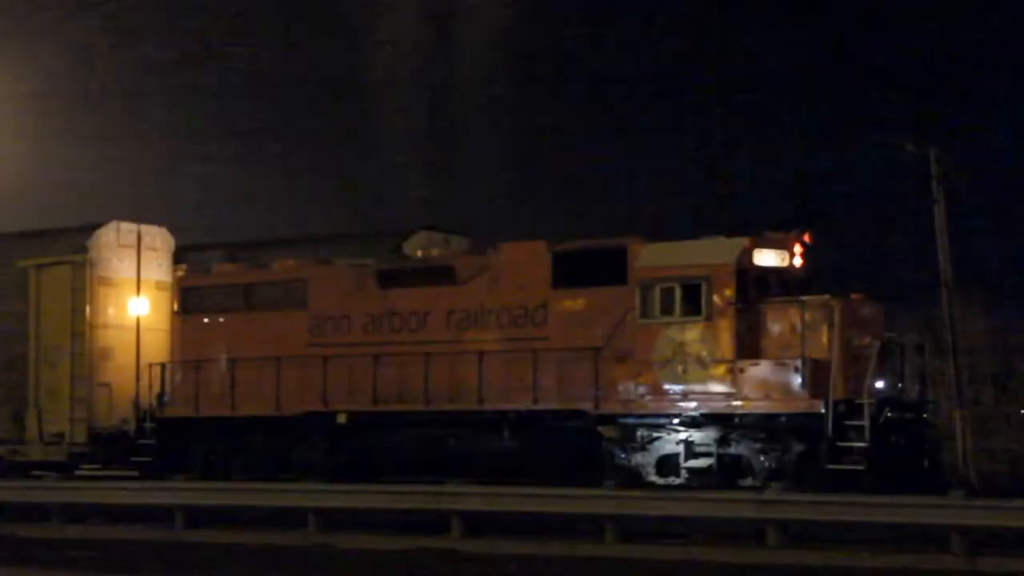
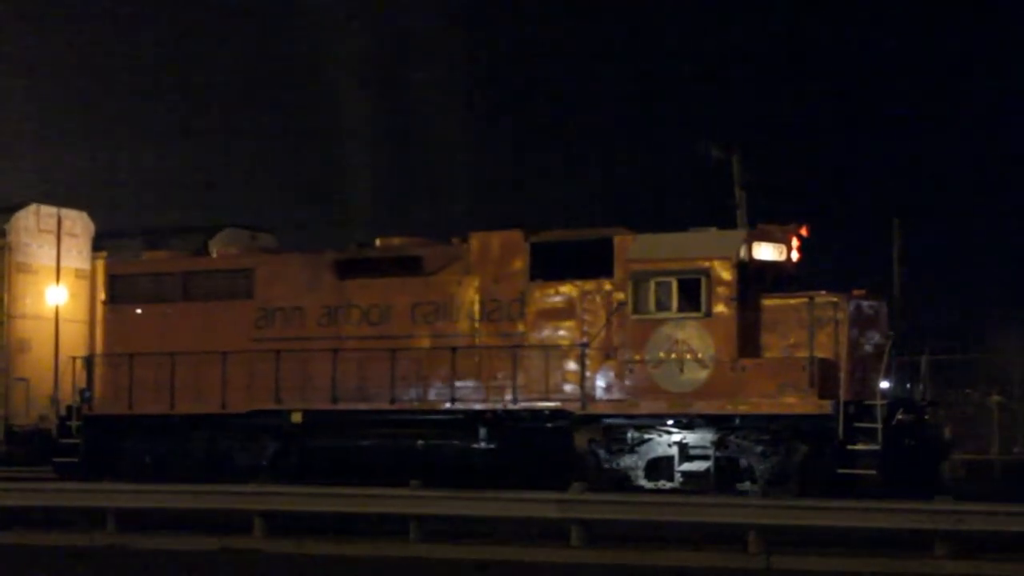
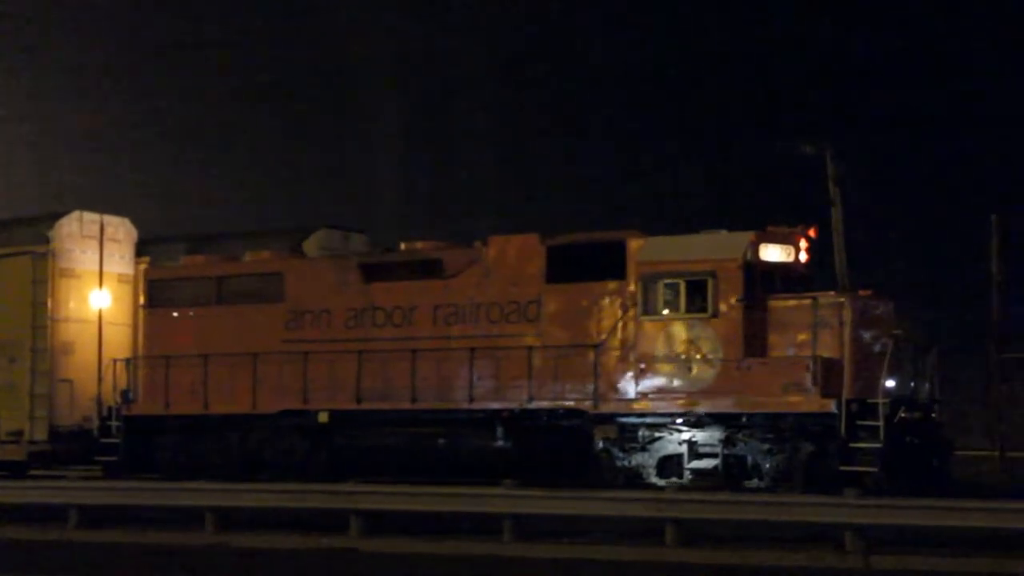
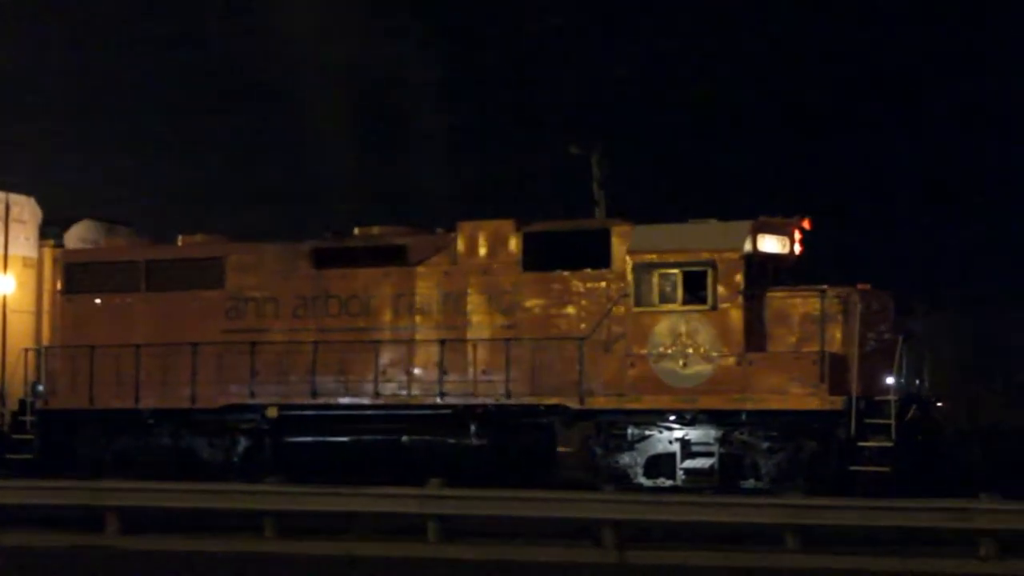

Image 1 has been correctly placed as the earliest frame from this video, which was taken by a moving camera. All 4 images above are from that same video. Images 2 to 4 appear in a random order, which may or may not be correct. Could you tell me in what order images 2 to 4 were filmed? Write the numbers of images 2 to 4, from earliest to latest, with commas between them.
3, 2, 4
